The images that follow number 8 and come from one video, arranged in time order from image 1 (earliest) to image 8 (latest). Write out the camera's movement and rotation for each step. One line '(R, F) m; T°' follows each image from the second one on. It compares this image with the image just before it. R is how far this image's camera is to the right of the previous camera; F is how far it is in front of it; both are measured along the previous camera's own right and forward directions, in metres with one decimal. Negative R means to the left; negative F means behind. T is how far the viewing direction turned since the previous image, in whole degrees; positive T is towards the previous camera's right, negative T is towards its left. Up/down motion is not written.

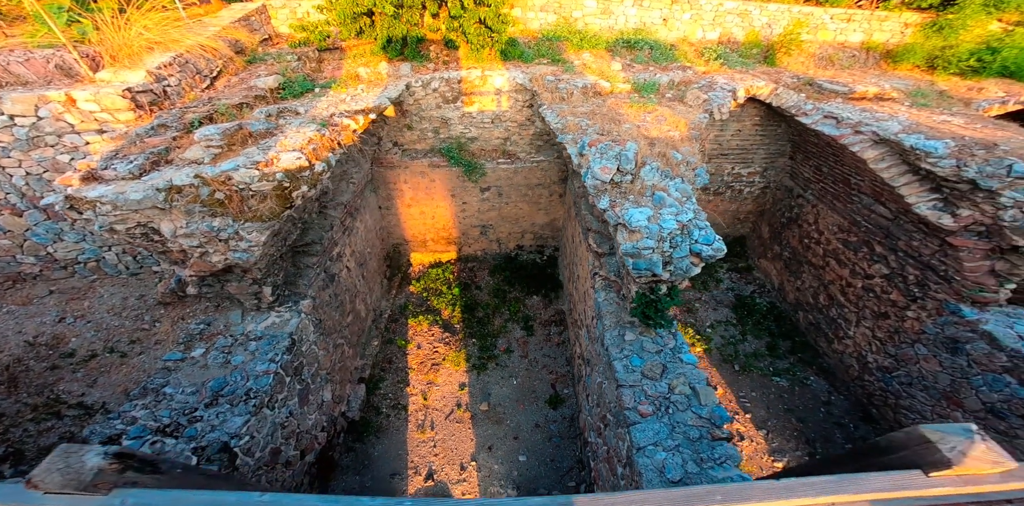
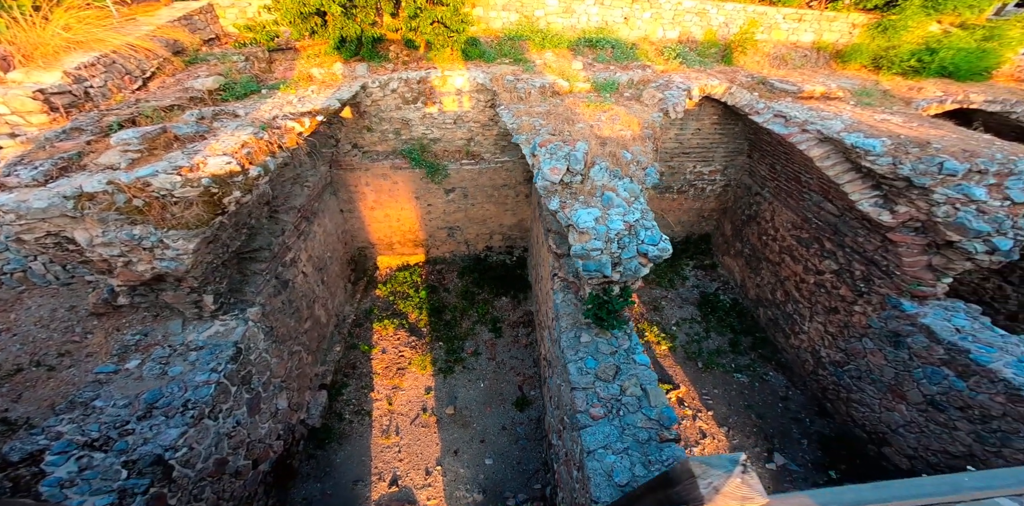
(+0.3, 0.0) m; +2°
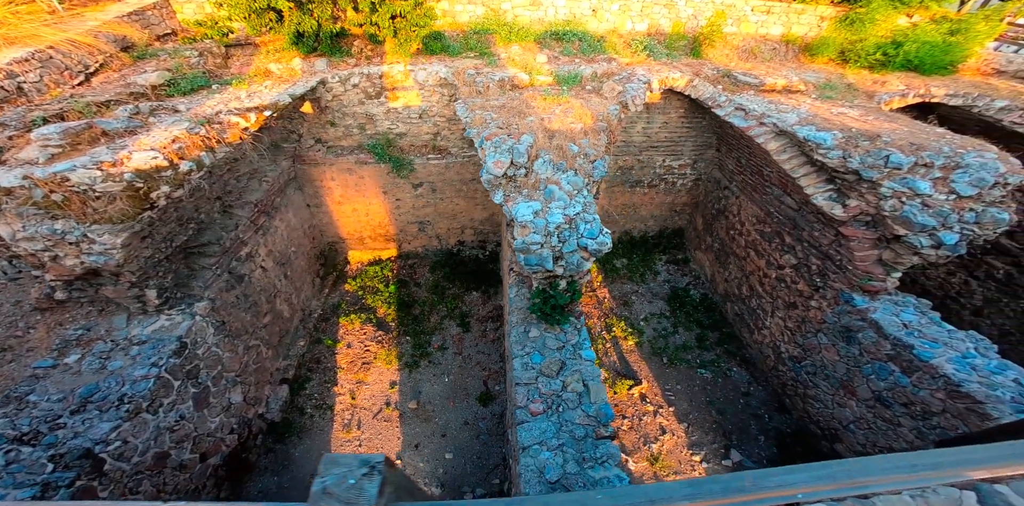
(+0.6, 0.0) m; 0°
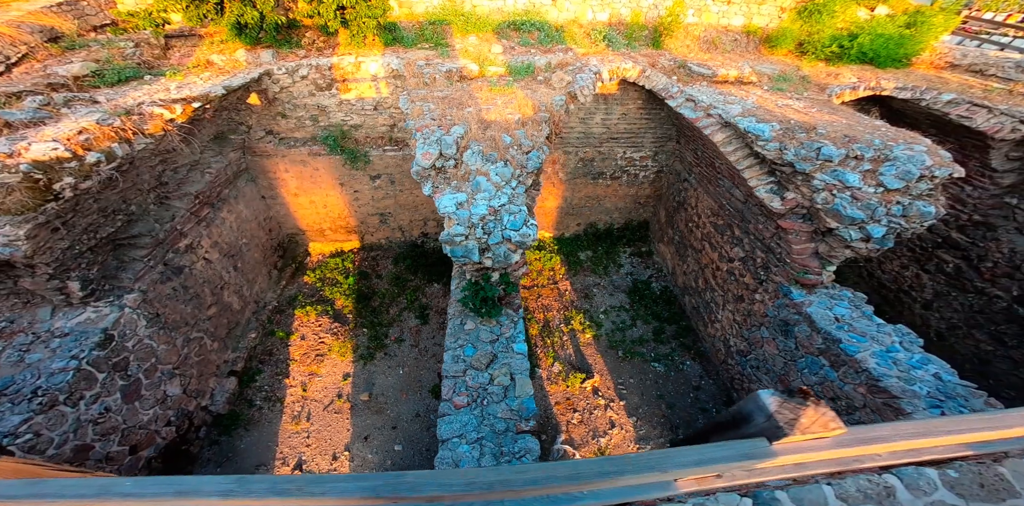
(+0.7, 0.0) m; 0°
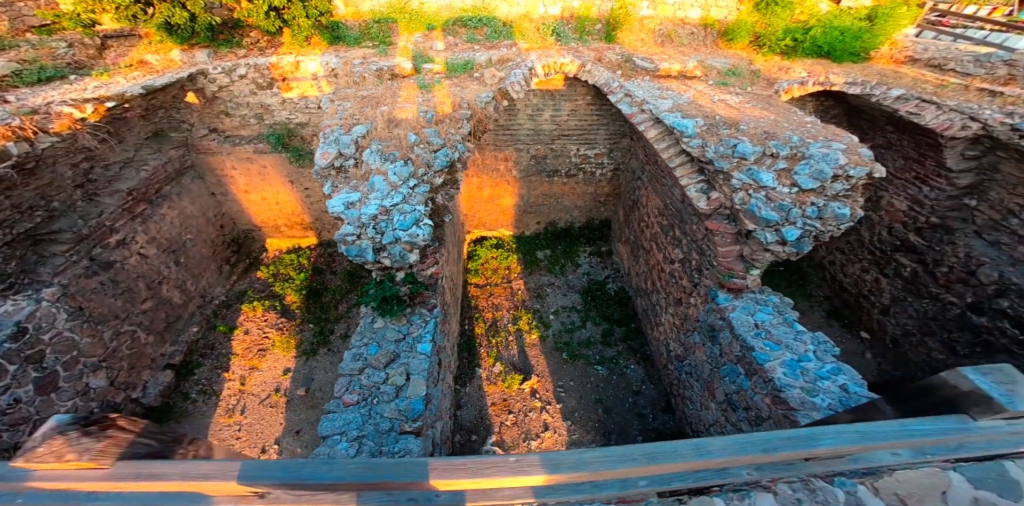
(+1.1, +0.1) m; -2°
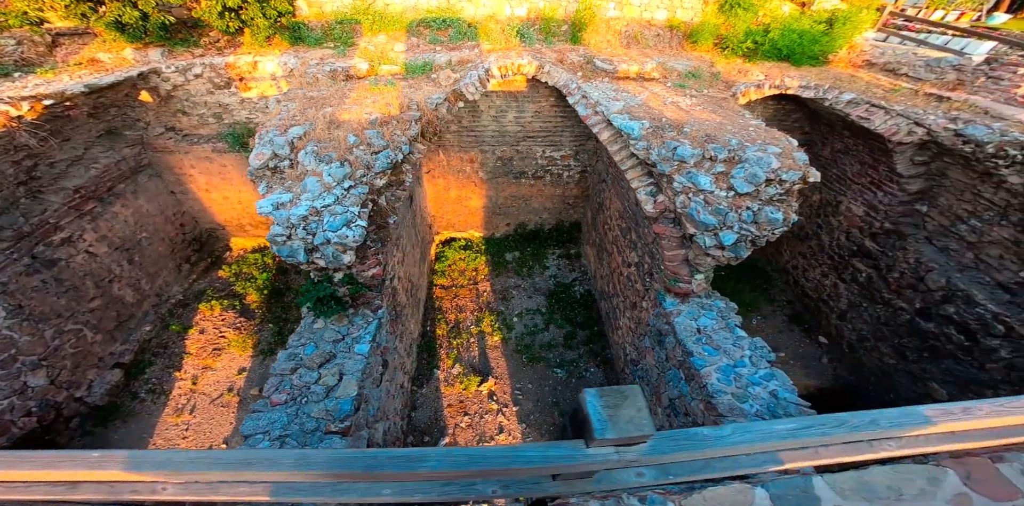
(+0.6, 0.0) m; 0°
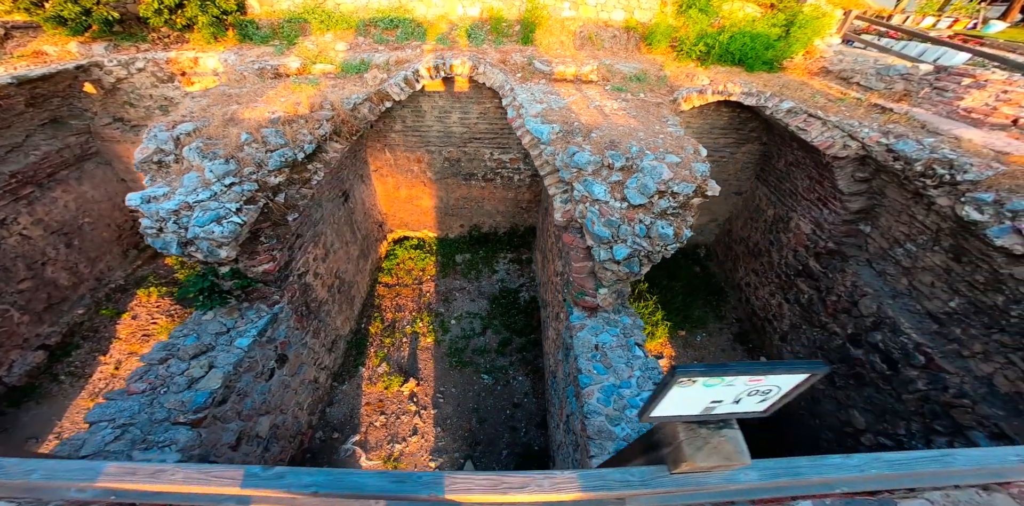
(+1.2, +0.1) m; -3°
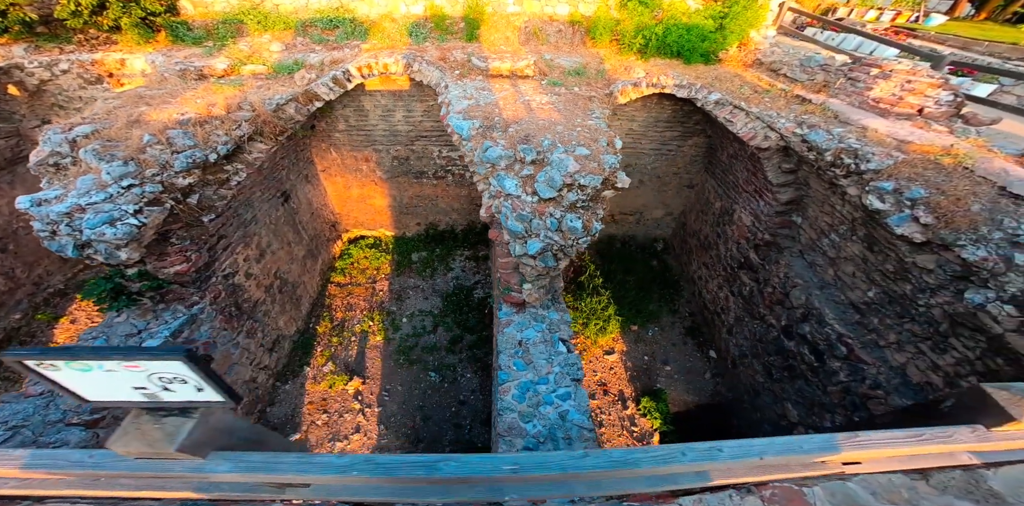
(+0.8, 0.0) m; 0°
